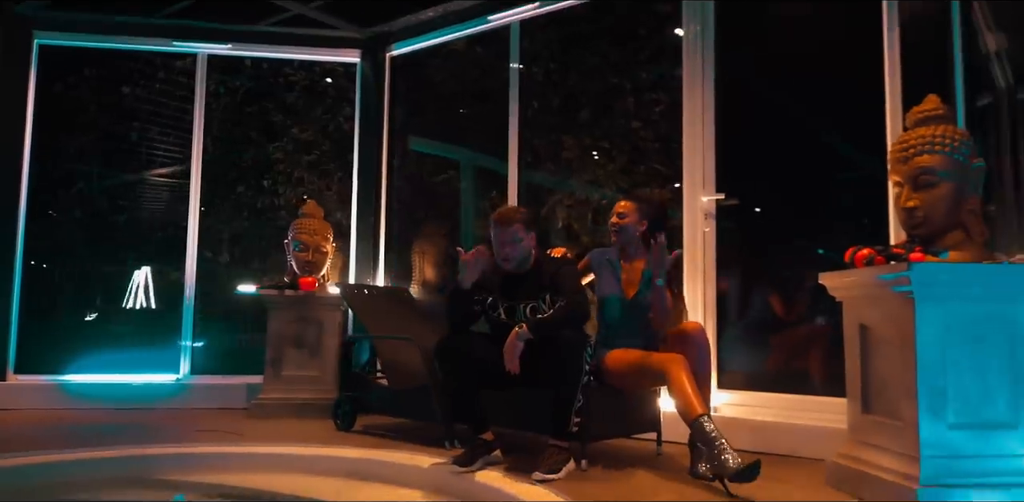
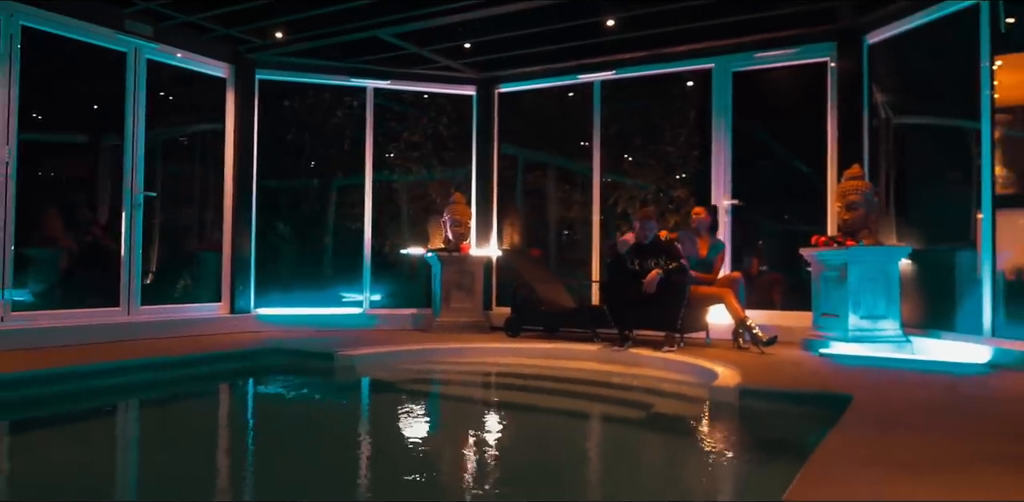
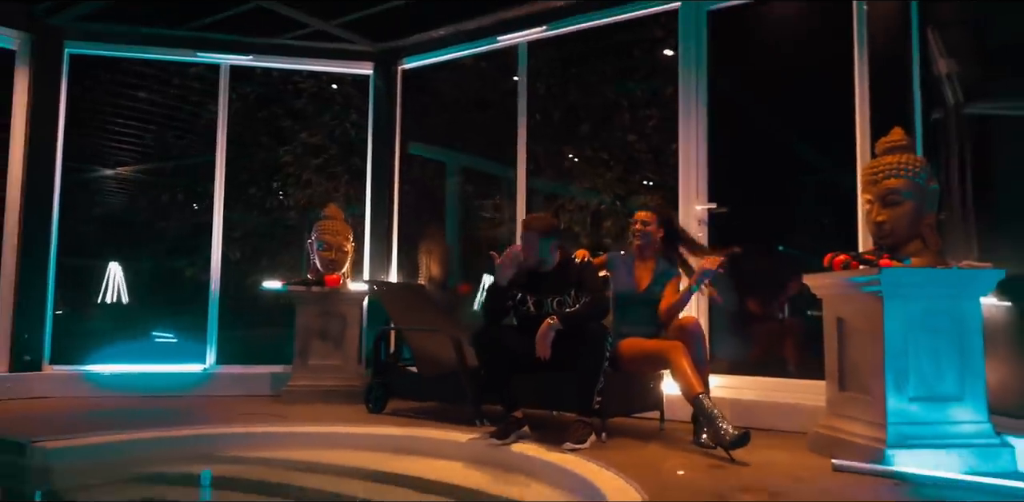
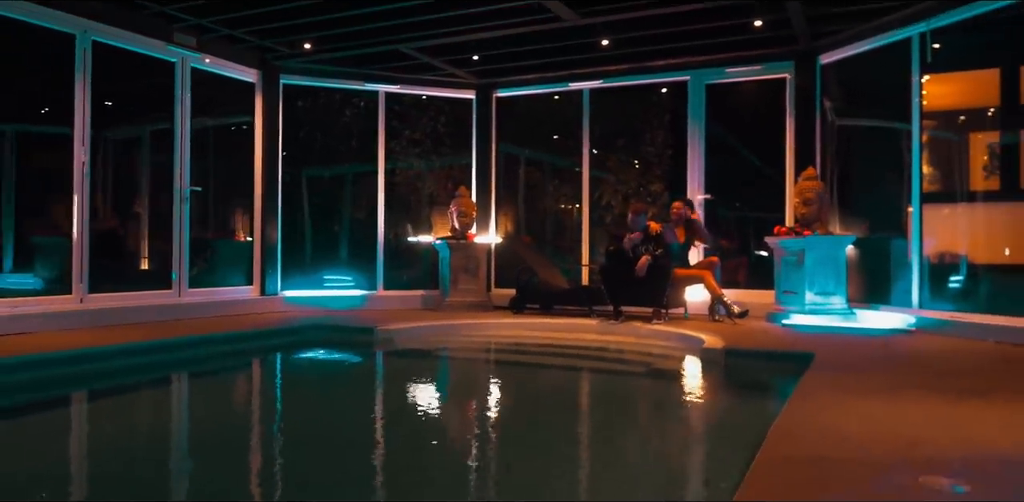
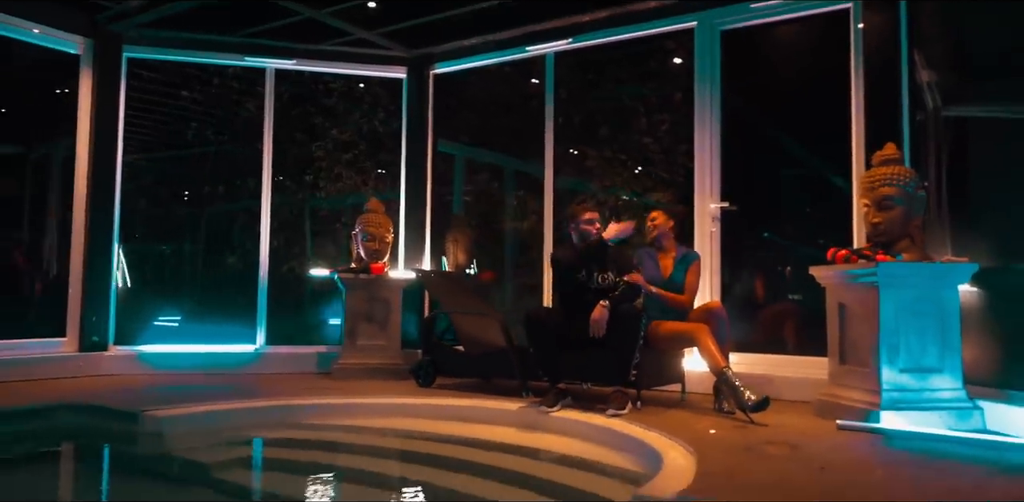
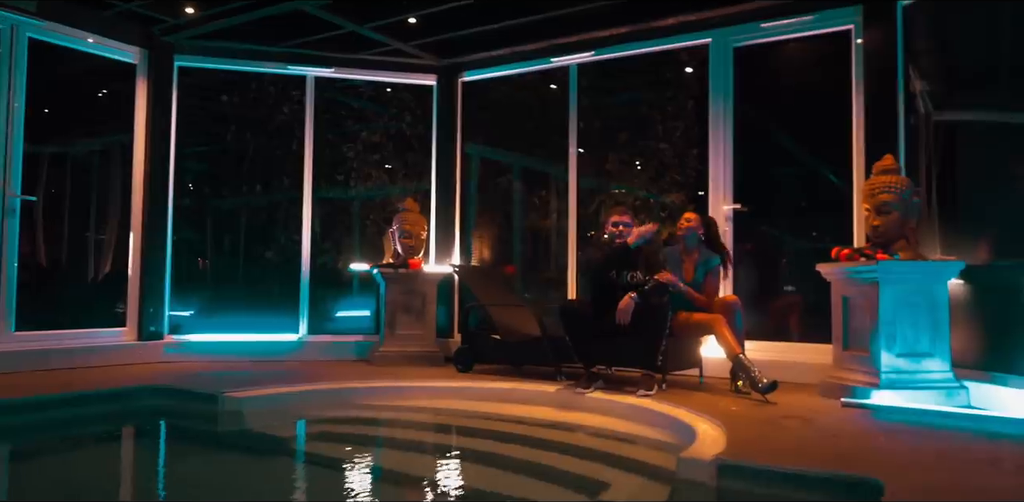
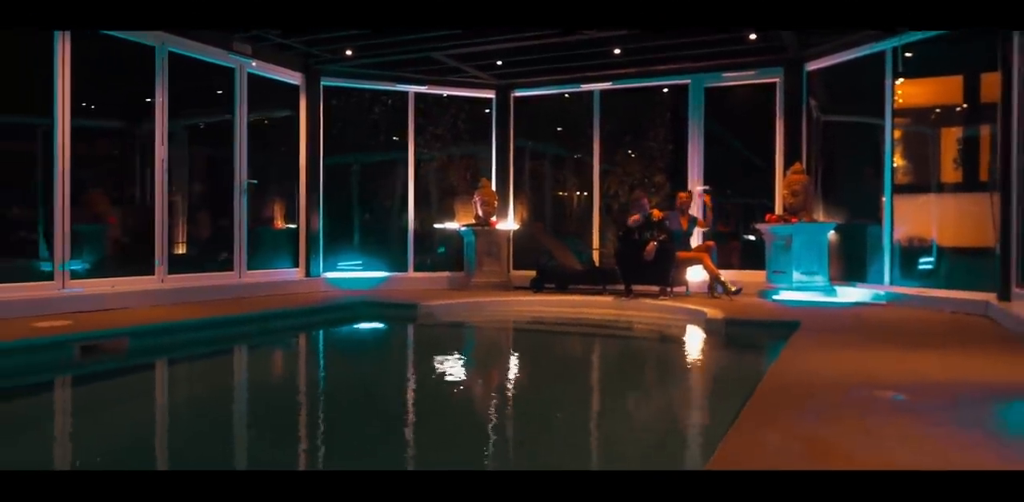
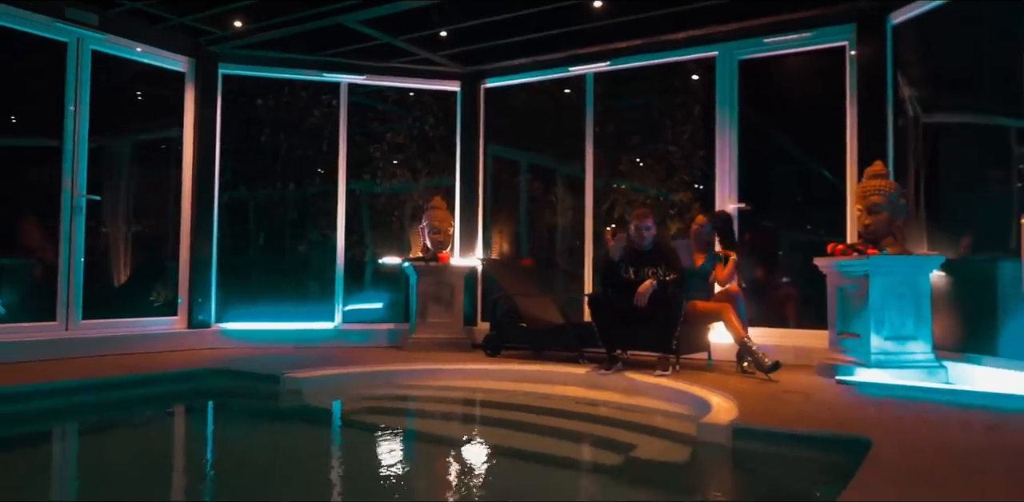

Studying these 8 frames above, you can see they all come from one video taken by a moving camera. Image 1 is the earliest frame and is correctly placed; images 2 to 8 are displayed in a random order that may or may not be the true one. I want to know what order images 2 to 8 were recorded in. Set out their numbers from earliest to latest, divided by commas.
3, 5, 6, 8, 2, 4, 7
